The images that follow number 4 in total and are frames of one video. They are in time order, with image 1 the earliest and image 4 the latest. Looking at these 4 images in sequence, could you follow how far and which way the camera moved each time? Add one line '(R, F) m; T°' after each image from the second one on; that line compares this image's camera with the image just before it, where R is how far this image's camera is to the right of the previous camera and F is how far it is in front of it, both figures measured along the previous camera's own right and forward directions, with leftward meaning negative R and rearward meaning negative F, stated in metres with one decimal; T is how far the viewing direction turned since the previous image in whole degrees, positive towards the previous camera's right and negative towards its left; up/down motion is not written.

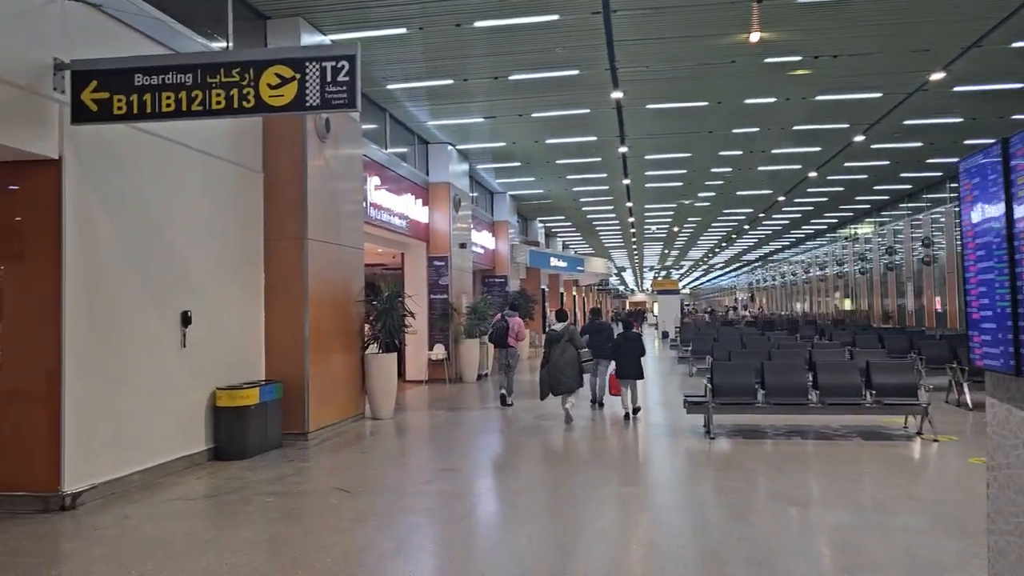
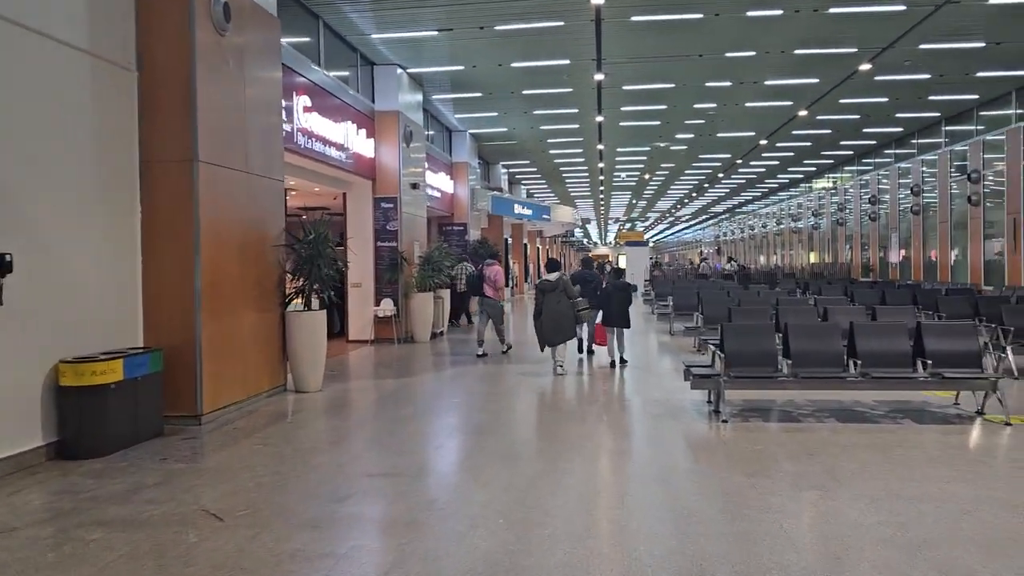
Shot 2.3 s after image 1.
(0.0, +1.9) m; +3°
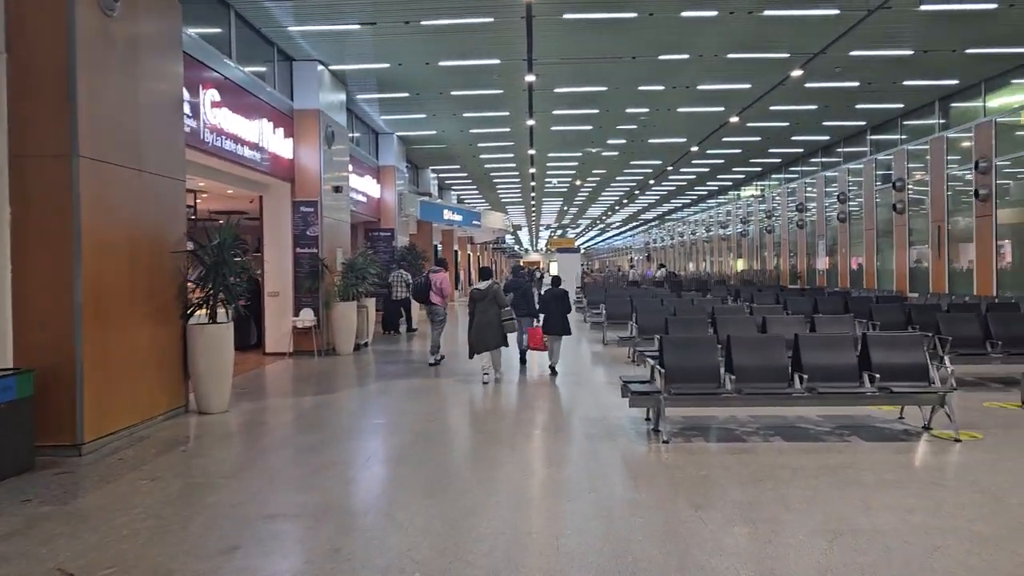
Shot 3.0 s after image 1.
(+0.1, +0.5) m; +5°
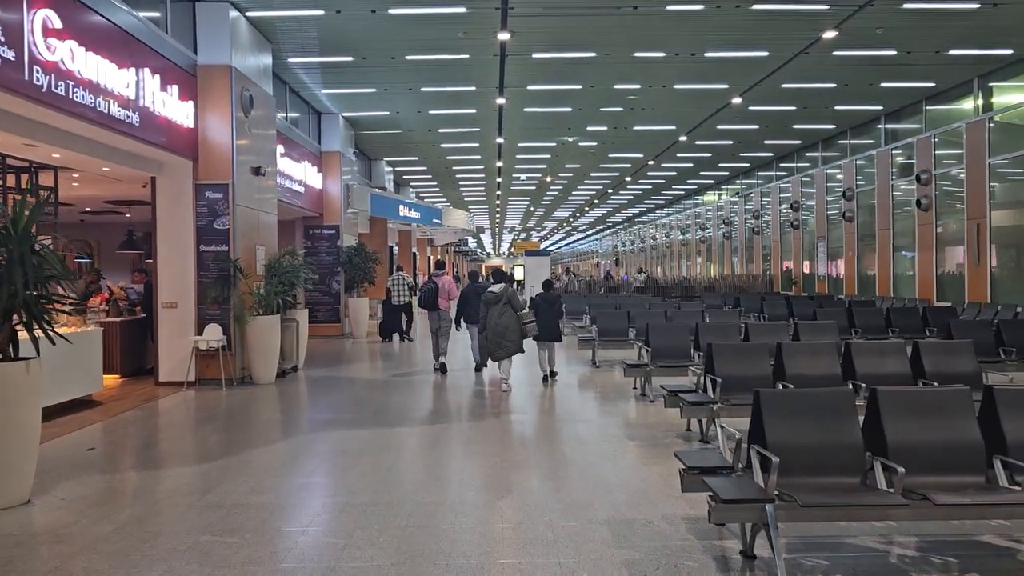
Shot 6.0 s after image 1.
(-0.1, +2.7) m; +3°
